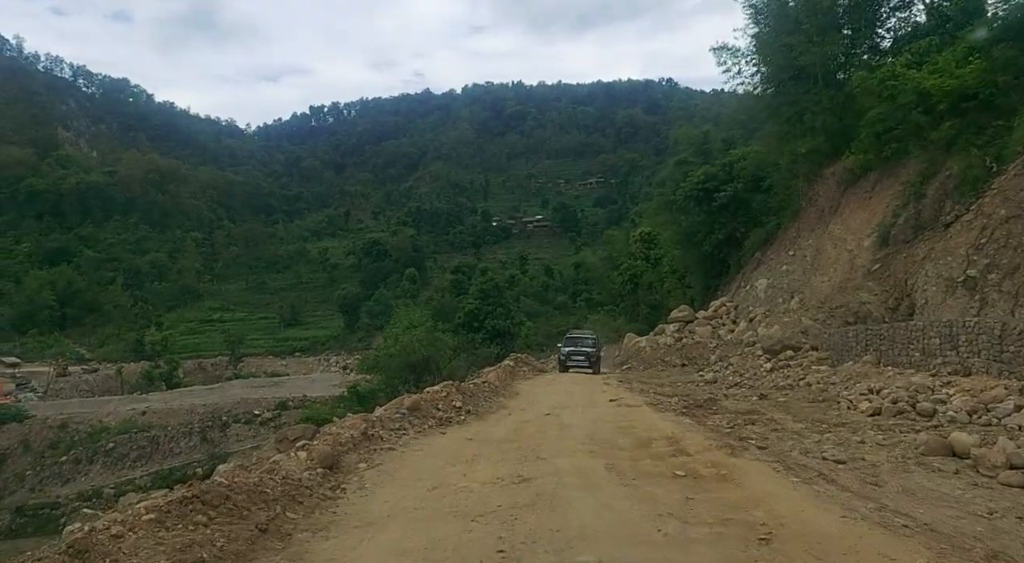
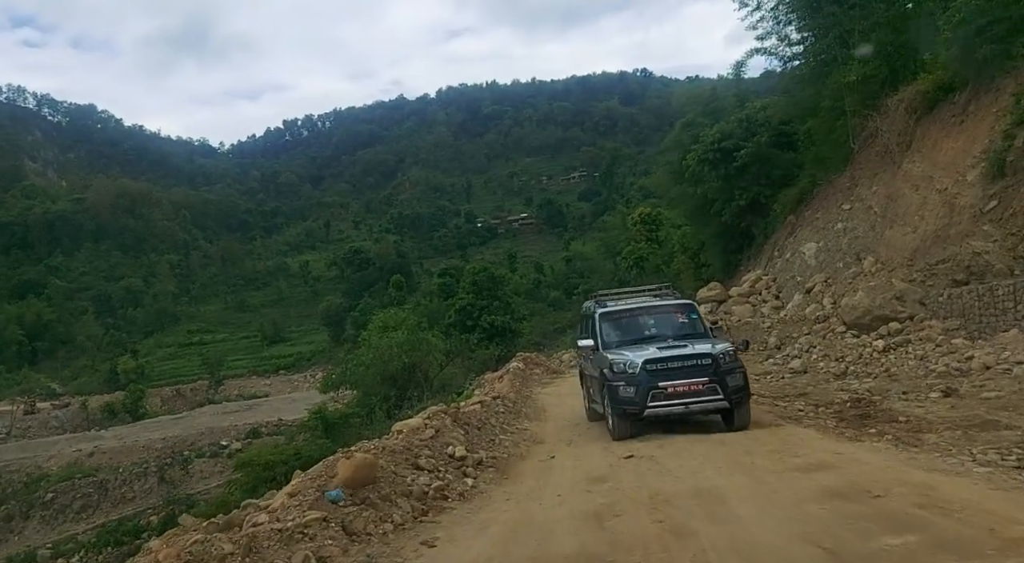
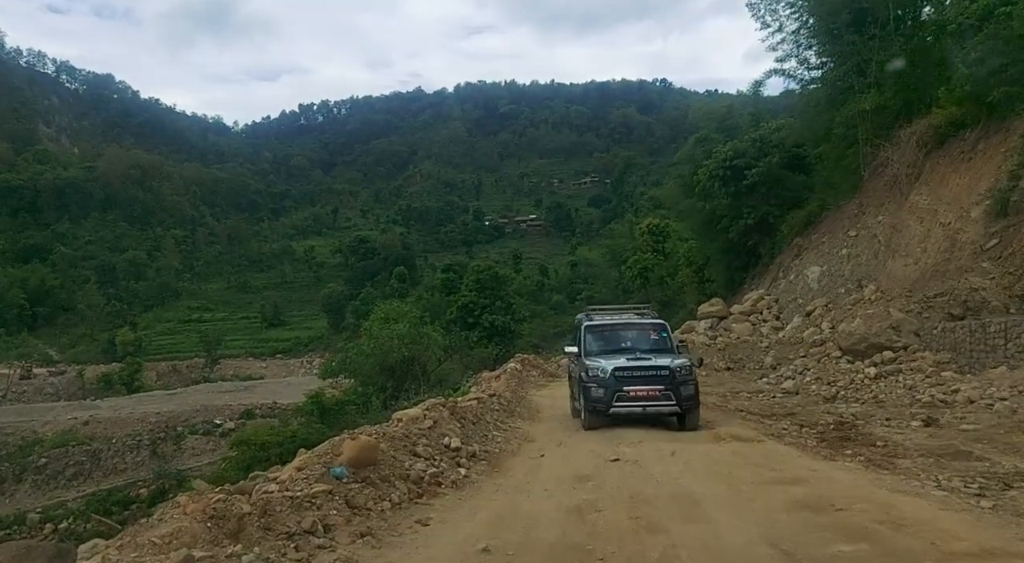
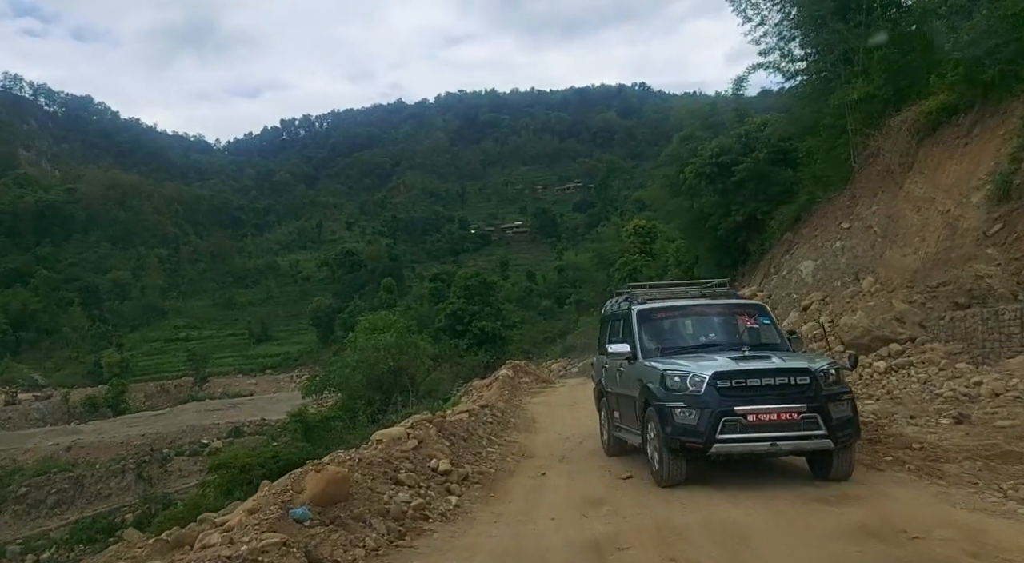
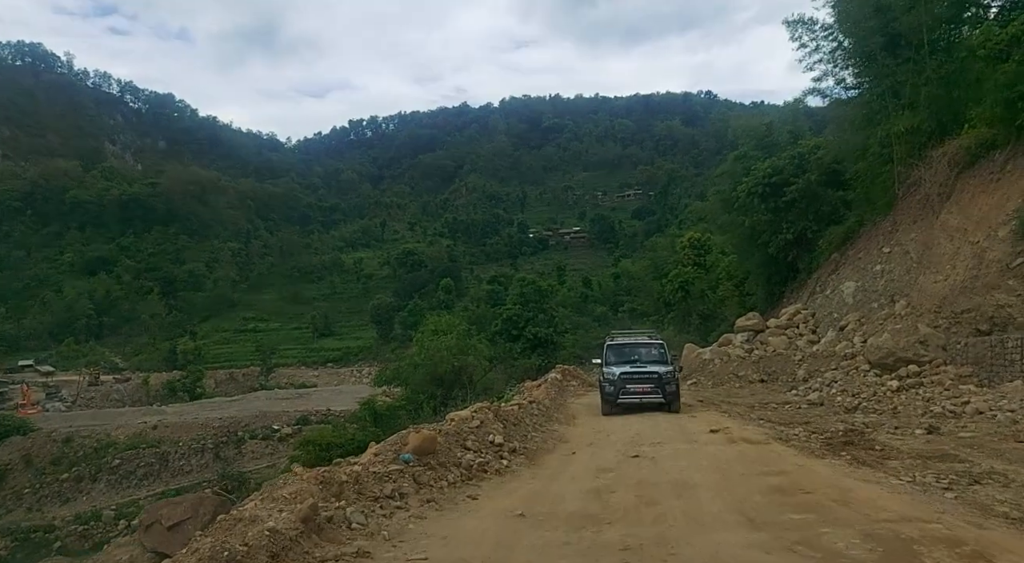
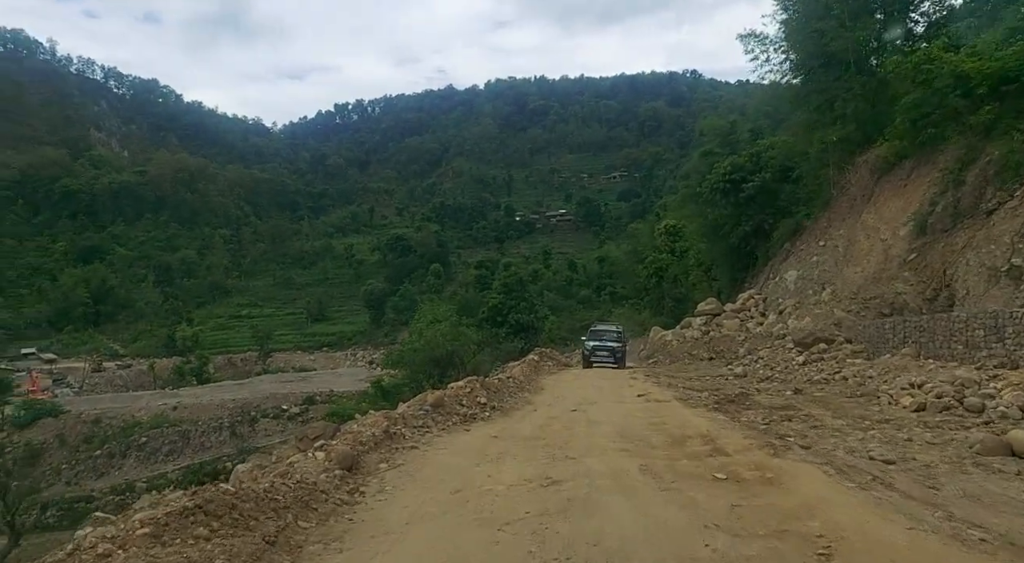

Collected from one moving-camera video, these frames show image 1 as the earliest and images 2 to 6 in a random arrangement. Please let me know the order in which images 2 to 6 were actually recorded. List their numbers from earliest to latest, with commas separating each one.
6, 5, 3, 2, 4
